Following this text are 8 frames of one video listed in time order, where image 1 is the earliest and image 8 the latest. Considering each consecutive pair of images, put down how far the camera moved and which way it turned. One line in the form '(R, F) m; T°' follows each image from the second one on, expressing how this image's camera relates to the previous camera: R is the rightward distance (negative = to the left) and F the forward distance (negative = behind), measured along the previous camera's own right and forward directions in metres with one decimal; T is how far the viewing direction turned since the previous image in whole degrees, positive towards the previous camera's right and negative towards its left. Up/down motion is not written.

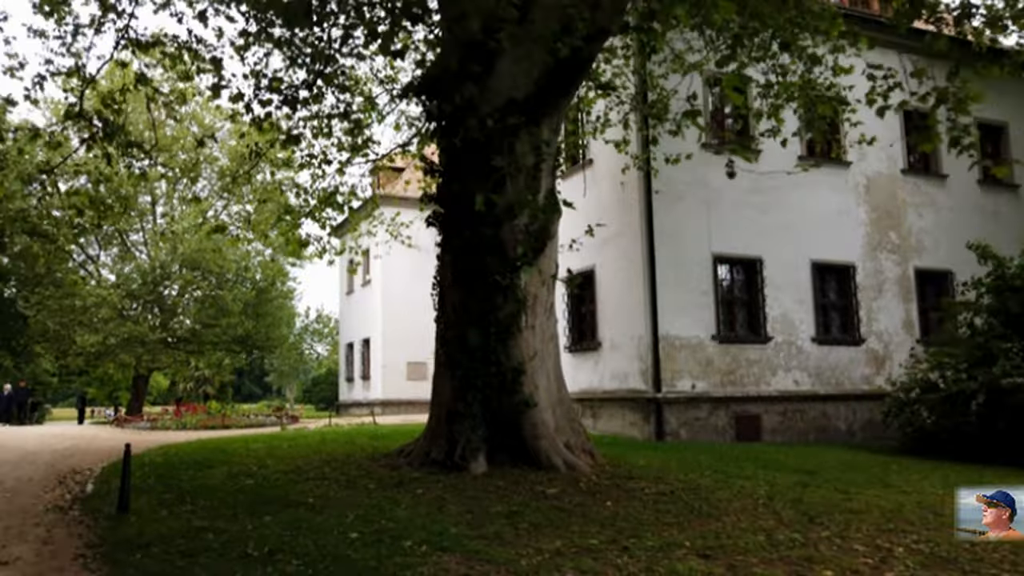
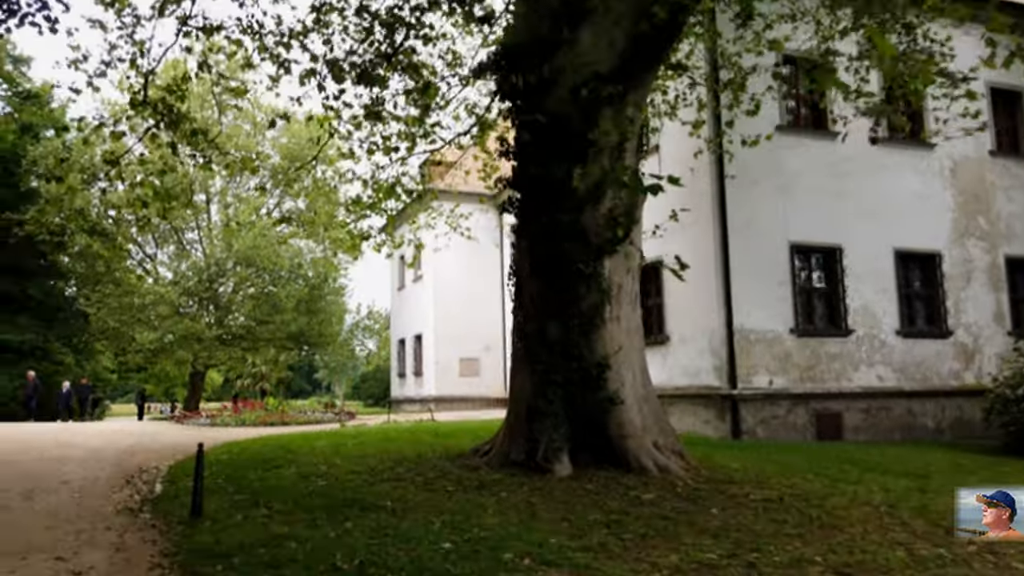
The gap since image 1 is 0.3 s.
(-0.5, +0.6) m; -3°
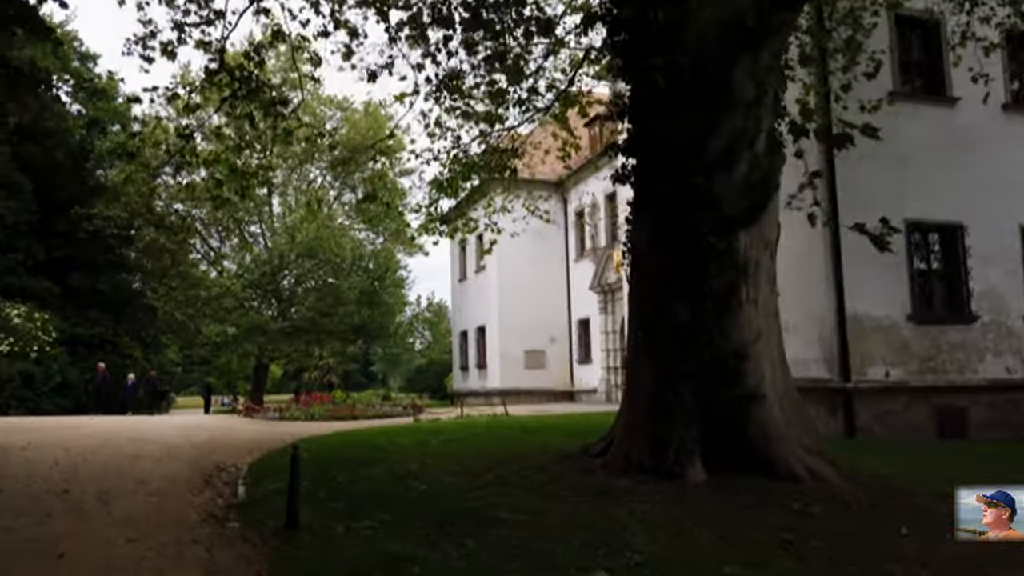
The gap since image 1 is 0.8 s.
(-0.7, +1.0) m; -4°
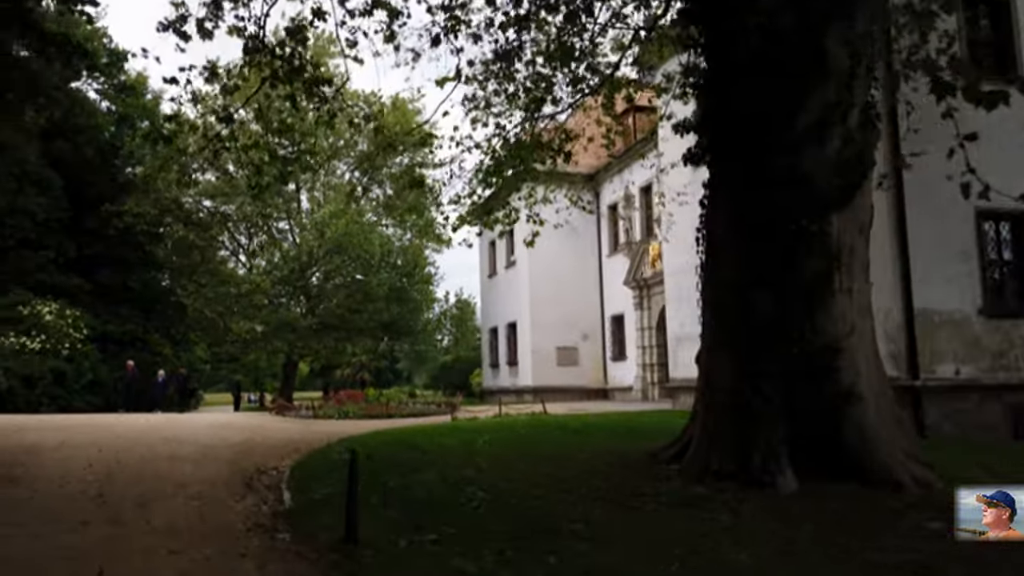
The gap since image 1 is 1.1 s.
(-0.4, +0.6) m; -2°
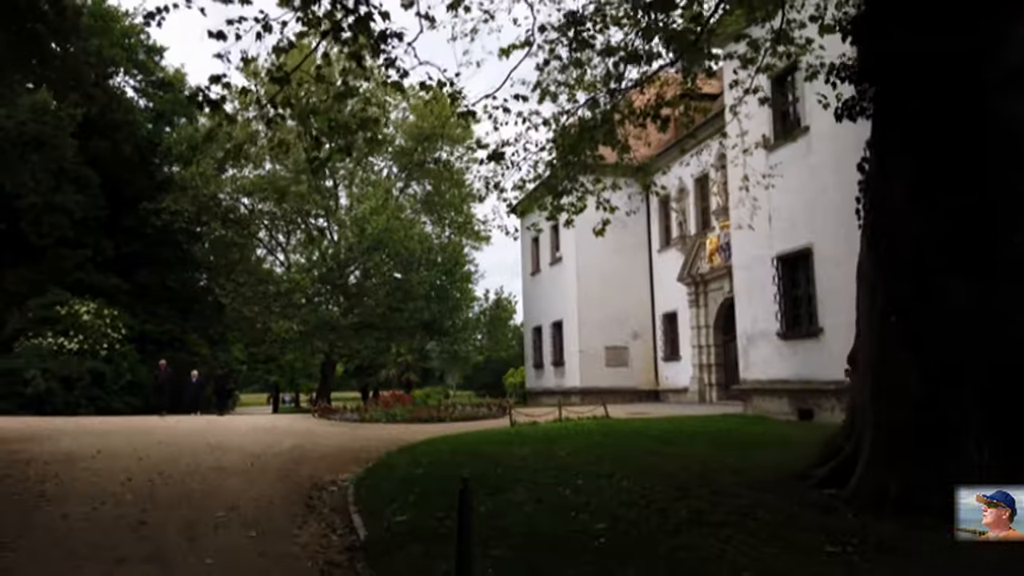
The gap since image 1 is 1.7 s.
(-0.7, +1.3) m; -2°
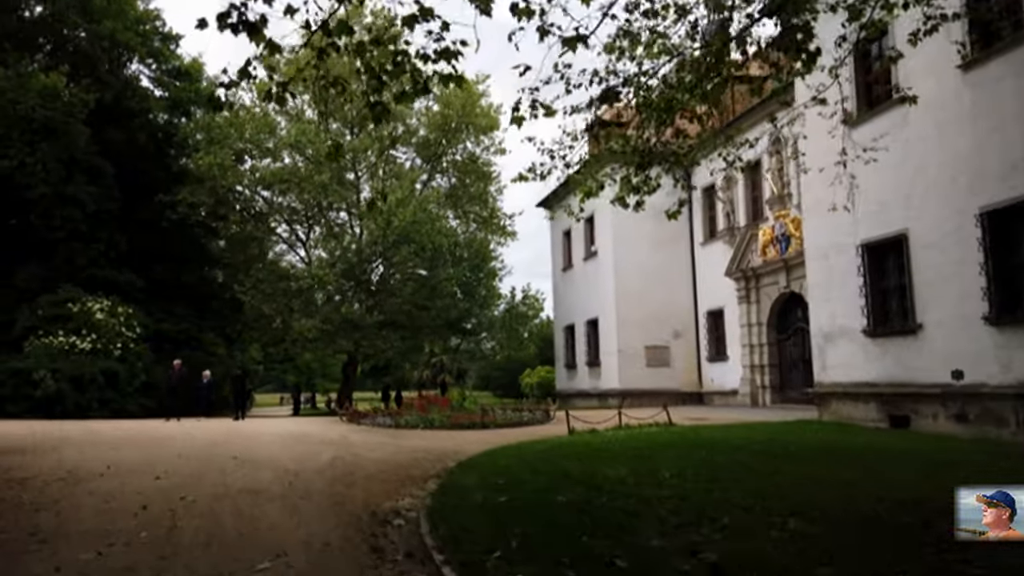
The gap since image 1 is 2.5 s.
(-0.9, +1.8) m; -1°
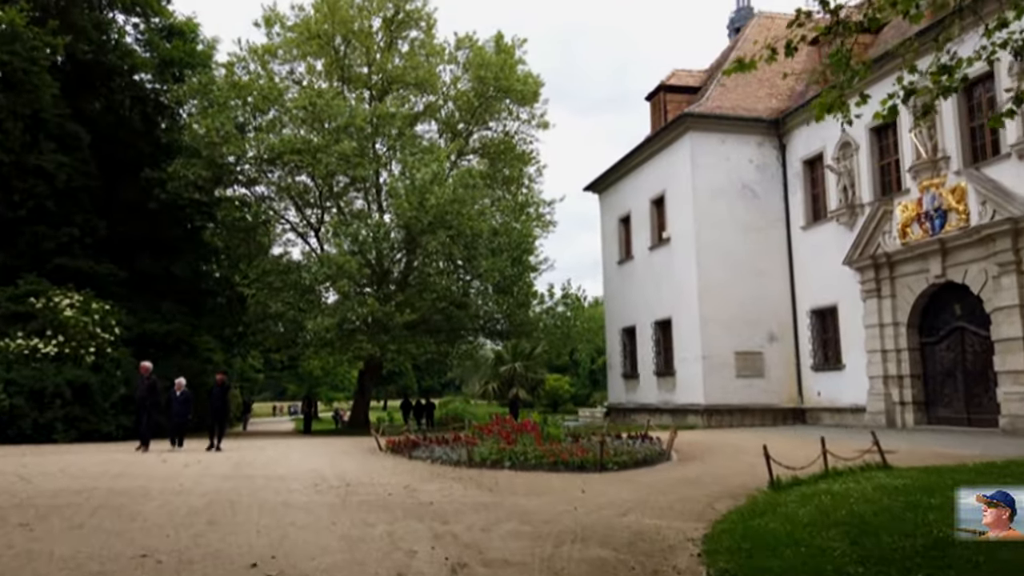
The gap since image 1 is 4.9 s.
(-2.1, +5.4) m; 0°
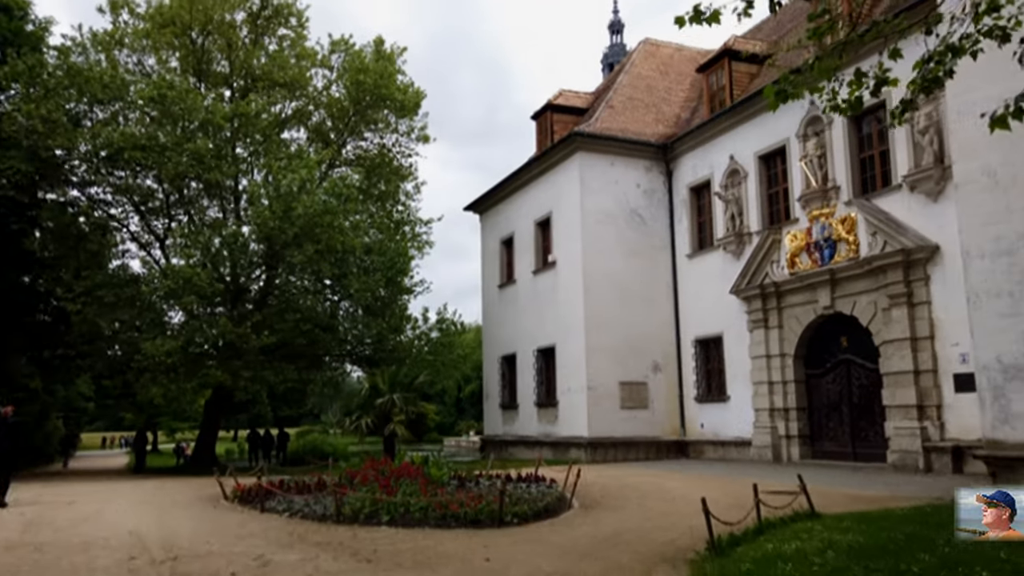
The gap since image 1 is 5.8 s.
(-0.3, +1.9) m; +10°
